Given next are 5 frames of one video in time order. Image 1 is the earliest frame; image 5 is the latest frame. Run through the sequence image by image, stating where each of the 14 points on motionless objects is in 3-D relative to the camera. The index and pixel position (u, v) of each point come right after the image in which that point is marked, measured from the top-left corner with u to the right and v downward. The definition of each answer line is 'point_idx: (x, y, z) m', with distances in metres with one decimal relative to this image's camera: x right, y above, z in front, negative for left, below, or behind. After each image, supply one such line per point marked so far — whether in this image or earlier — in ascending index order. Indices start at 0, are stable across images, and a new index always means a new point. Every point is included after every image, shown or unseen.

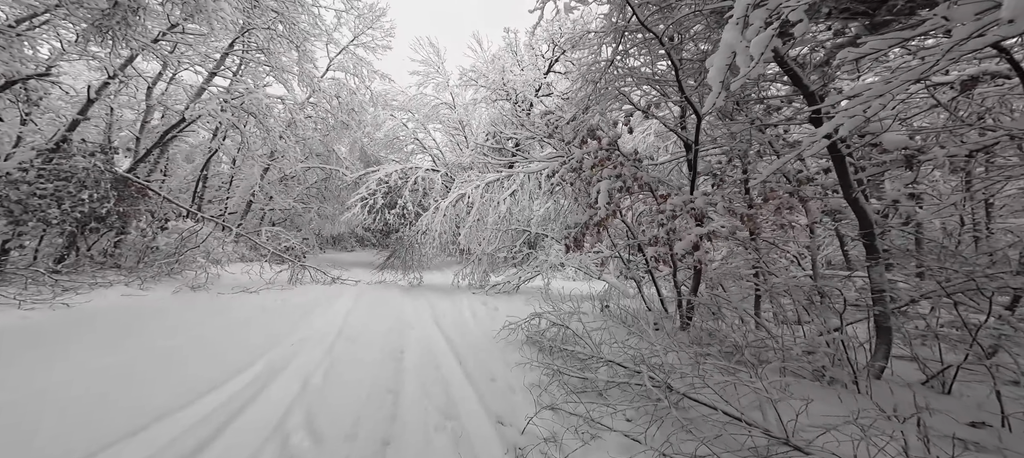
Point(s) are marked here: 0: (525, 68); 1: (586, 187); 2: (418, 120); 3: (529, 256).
0: (+0.3, +4.4, +9.9) m
1: (+0.7, +0.4, +3.5) m
2: (-3.5, +4.0, +13.6) m
3: (+0.4, -0.6, +7.8) m
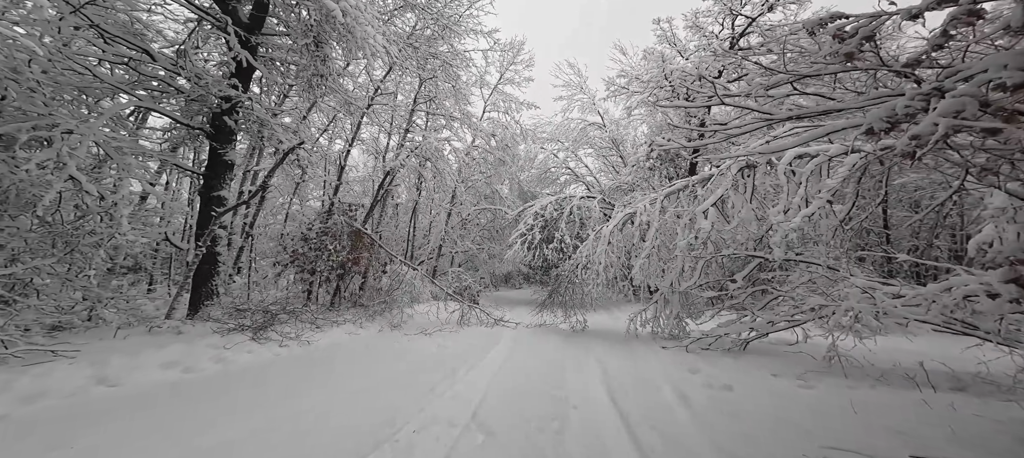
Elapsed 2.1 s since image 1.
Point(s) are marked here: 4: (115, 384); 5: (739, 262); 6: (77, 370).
0: (+3.9, +3.8, +8.0) m
1: (+2.0, +0.3, +1.6) m
2: (+2.0, +2.9, +12.8) m
3: (+3.5, -1.0, +5.6) m
4: (-4.6, -1.8, +4.2) m
5: (+3.2, -0.4, +5.2) m
6: (-5.0, -1.6, +4.2) m
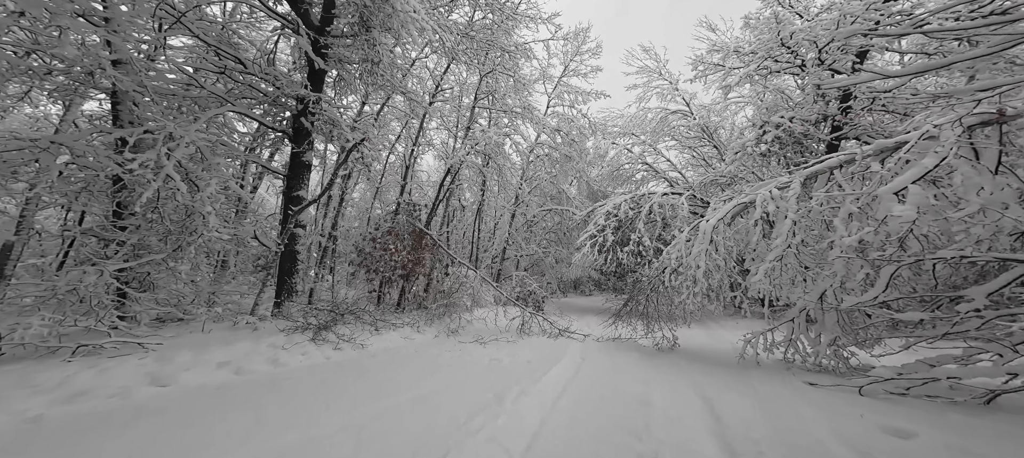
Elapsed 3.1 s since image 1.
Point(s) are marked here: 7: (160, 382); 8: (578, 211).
0: (+5.4, +3.8, +6.4) m
1: (+2.5, +0.5, +0.3) m
2: (+4.2, +2.8, +11.5) m
3: (+4.5, -0.9, +4.1) m
4: (-3.7, -1.6, +3.9) m
5: (+4.1, -0.4, +3.7) m
6: (-4.1, -1.5, +4.0) m
7: (-3.8, -1.6, +3.9) m
8: (+2.3, +0.6, +12.8) m
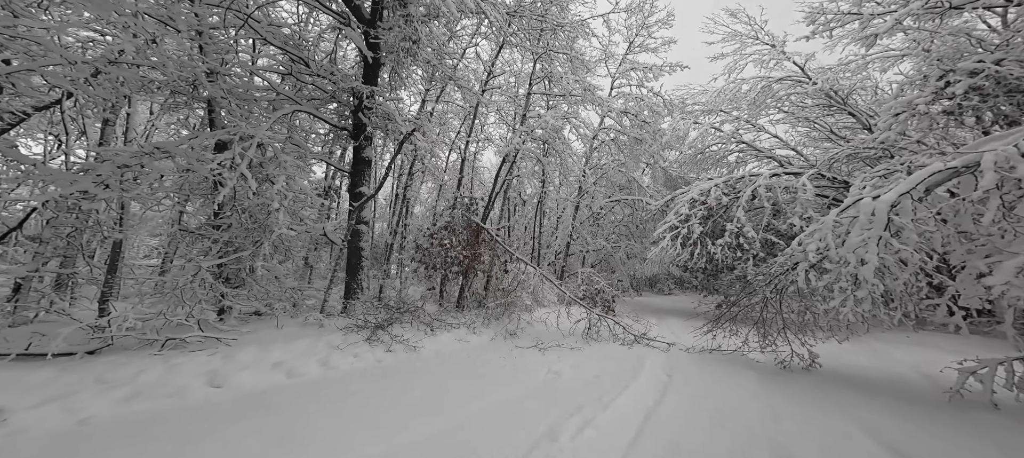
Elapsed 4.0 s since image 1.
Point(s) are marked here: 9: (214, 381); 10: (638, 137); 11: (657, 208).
0: (+6.6, +4.0, +4.6) m
1: (+2.9, +0.6, -1.0) m
2: (+6.1, +3.1, +9.8) m
3: (+5.4, -0.7, +2.5) m
4: (-2.7, -1.5, +3.4) m
5: (+5.0, -0.2, +2.2) m
6: (-3.1, -1.3, +3.6) m
7: (-2.8, -1.5, +3.4) m
8: (+4.4, +0.9, +11.4) m
9: (-2.8, -1.5, +3.4) m
10: (+3.7, +2.7, +10.5) m
11: (+4.2, +0.6, +10.3) m
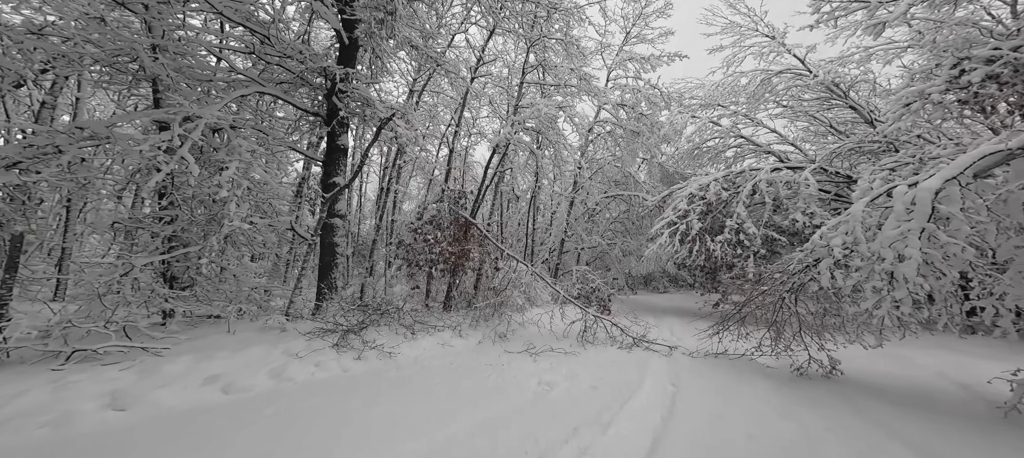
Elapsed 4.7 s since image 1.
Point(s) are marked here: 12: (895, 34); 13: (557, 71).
0: (+6.4, +4.1, +4.2) m
1: (+2.9, +0.6, -1.5) m
2: (+5.9, +3.2, +9.4) m
3: (+5.3, -0.7, +2.0) m
4: (-2.9, -1.4, +2.8) m
5: (+4.9, -0.2, +1.7) m
6: (-3.2, -1.3, +3.0) m
7: (-2.9, -1.4, +2.8) m
8: (+4.2, +1.0, +10.9) m
9: (-2.9, -1.4, +2.8) m
10: (+3.5, +2.8, +10.0) m
11: (+3.9, +0.7, +9.9) m
12: (+7.9, +4.0, +7.5) m
13: (+1.4, +4.0, +8.9) m
